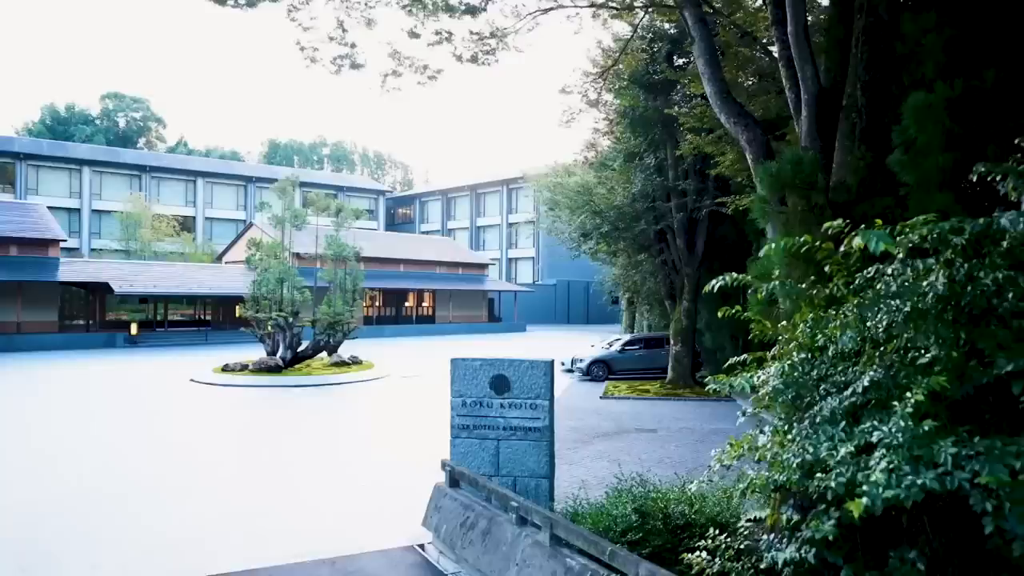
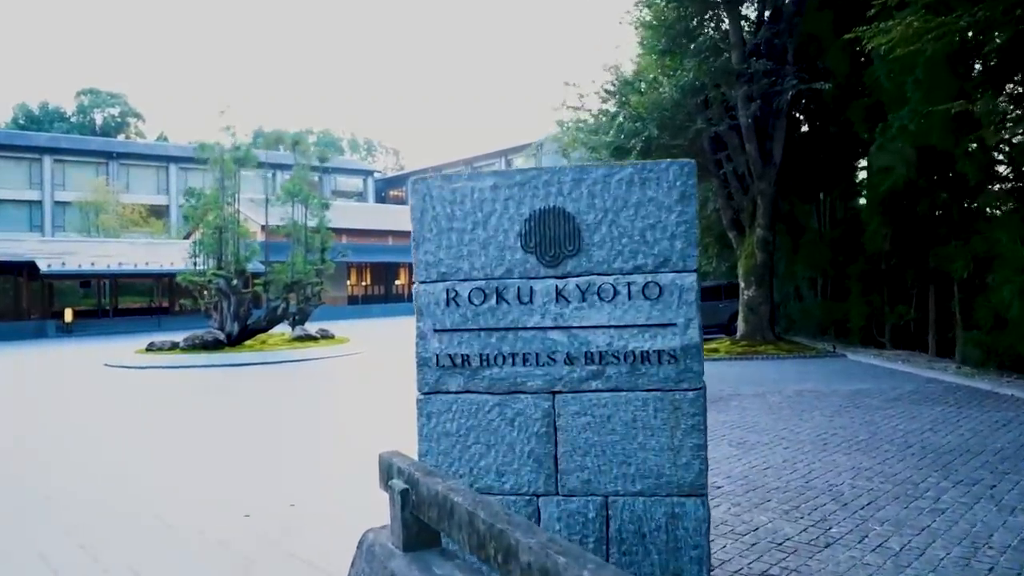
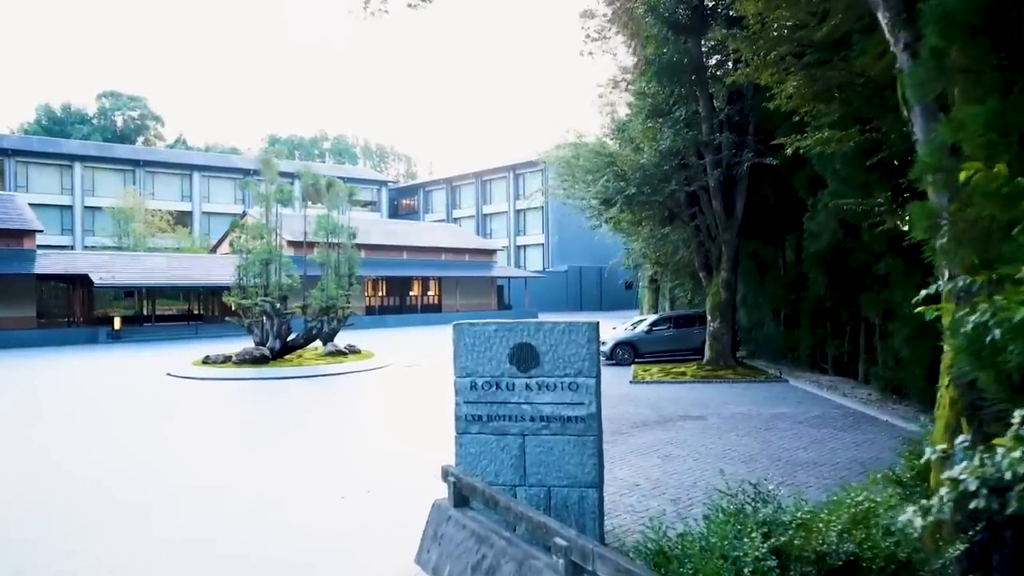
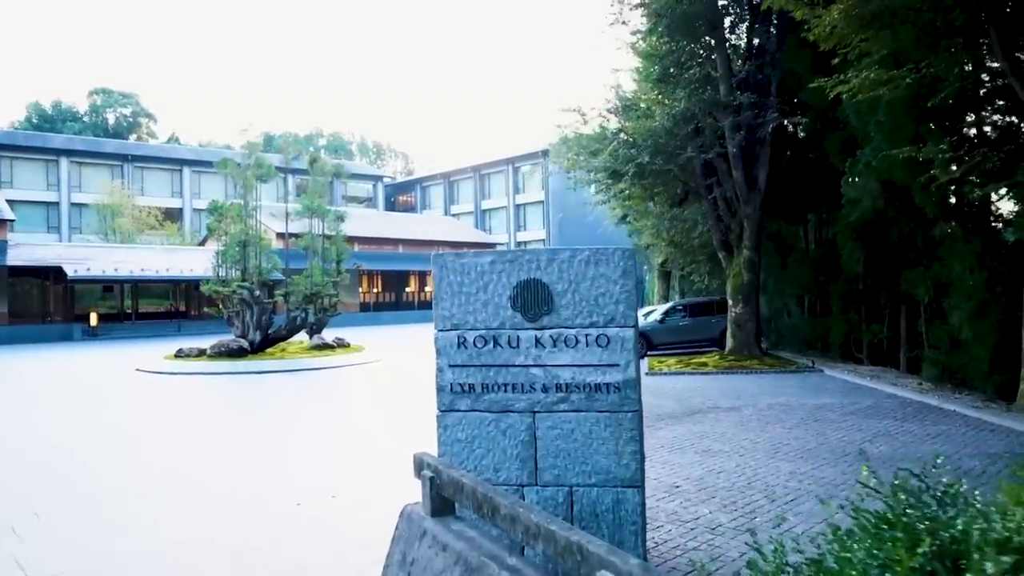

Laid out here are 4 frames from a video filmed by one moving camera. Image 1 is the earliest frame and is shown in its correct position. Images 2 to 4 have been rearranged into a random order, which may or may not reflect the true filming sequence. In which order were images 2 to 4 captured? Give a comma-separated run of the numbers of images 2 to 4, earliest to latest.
3, 4, 2
